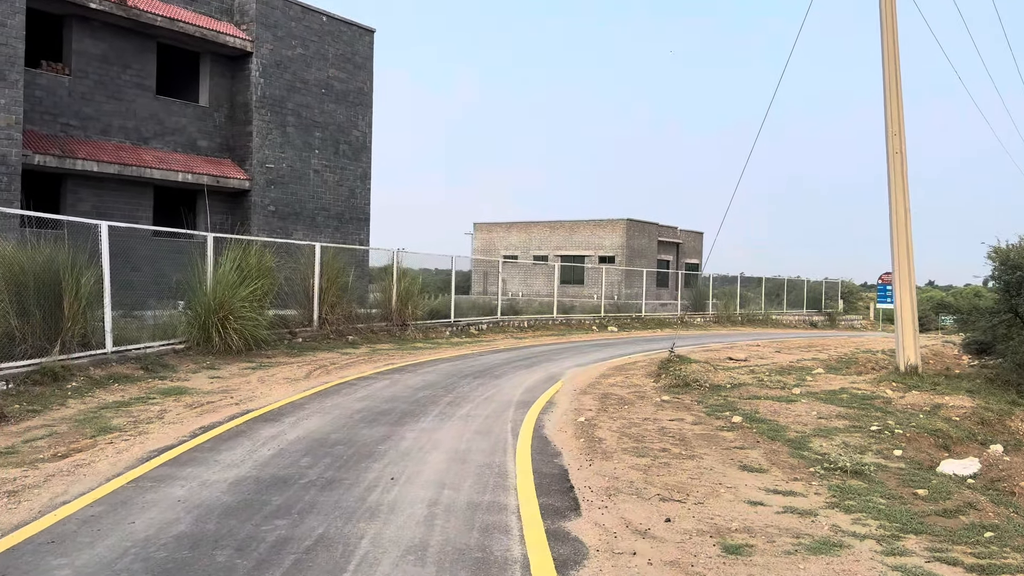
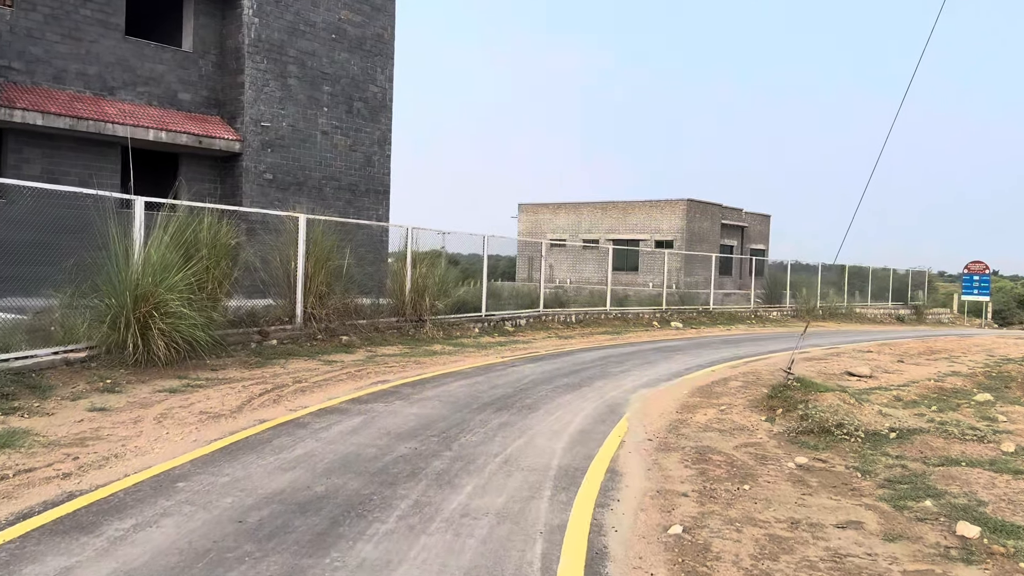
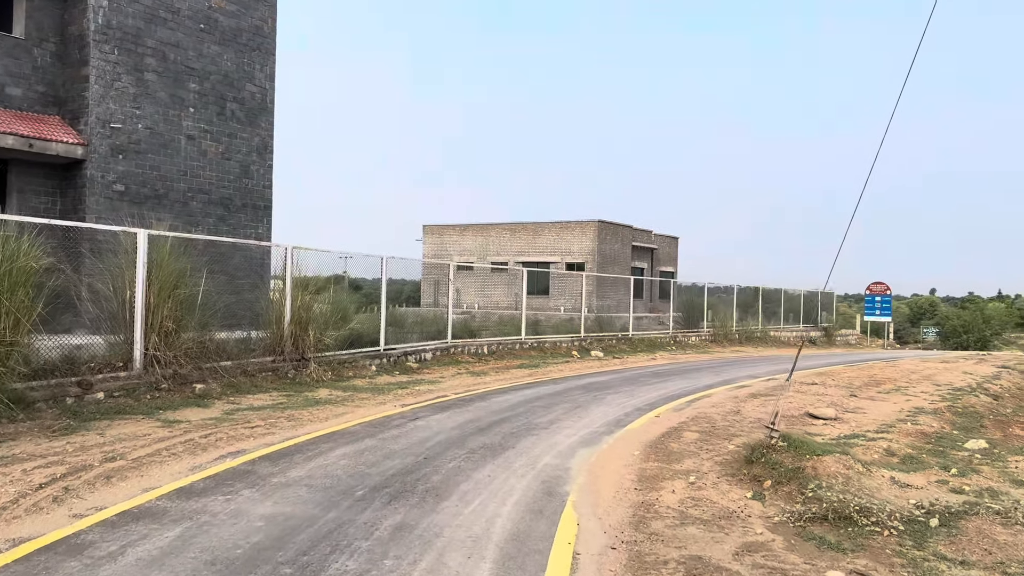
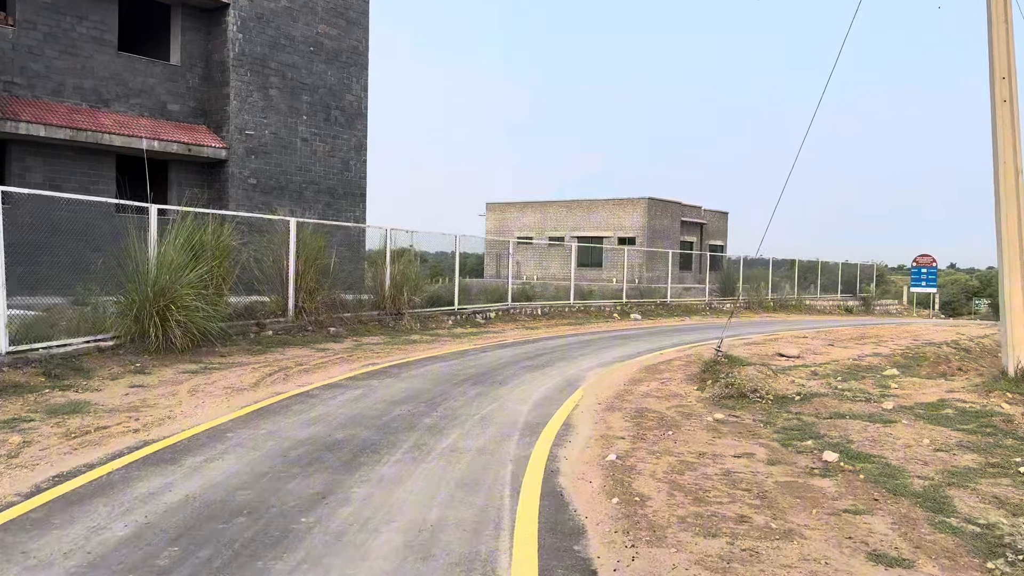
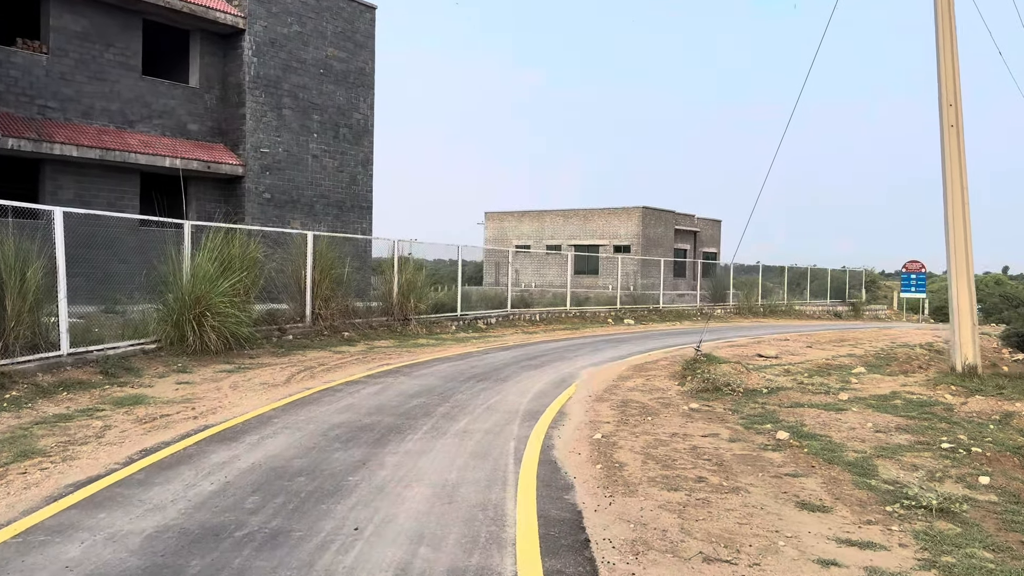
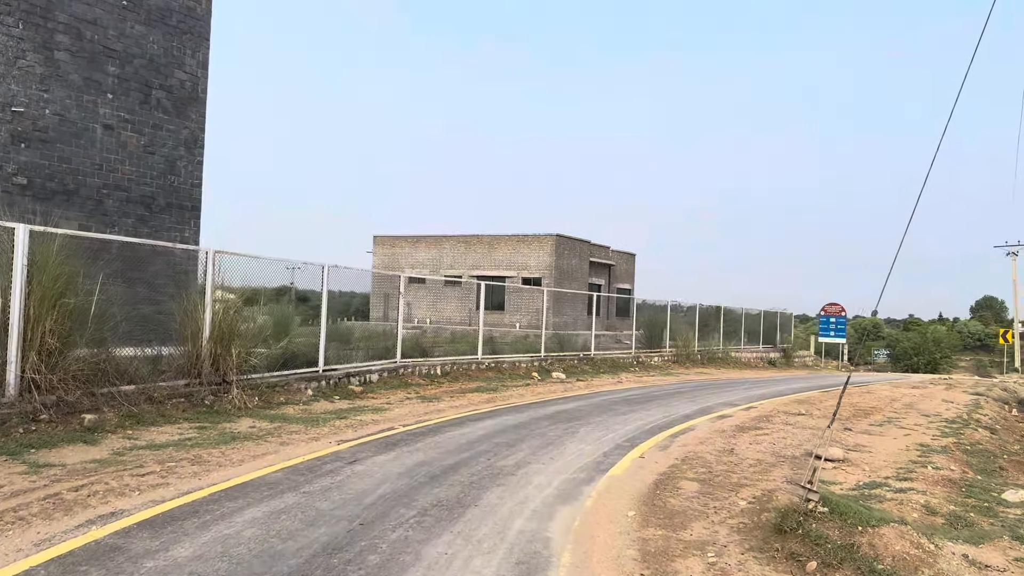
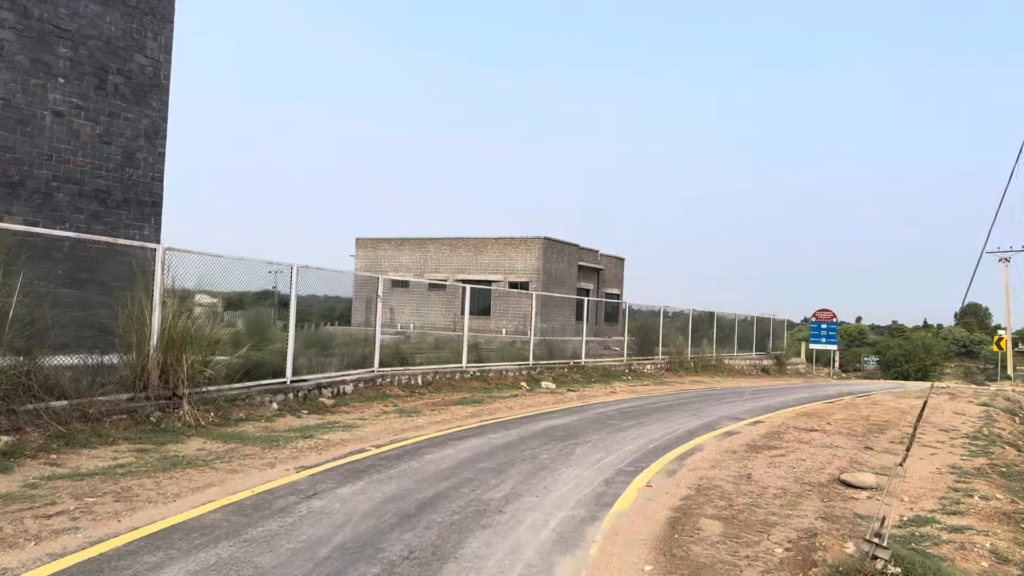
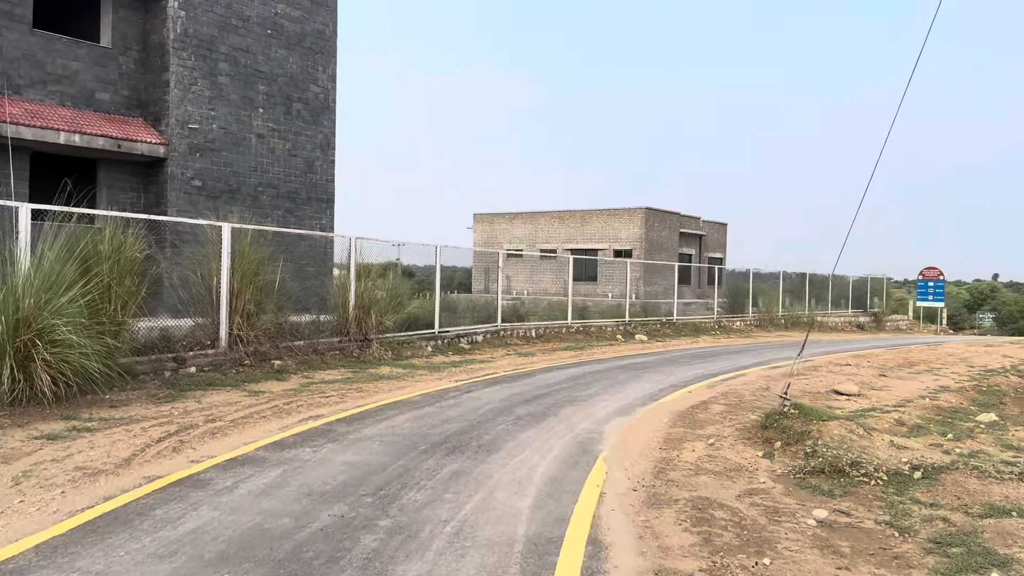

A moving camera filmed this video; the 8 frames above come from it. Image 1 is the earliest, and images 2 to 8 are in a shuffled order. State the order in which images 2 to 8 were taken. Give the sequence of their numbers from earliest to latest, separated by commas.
5, 4, 2, 8, 3, 6, 7
